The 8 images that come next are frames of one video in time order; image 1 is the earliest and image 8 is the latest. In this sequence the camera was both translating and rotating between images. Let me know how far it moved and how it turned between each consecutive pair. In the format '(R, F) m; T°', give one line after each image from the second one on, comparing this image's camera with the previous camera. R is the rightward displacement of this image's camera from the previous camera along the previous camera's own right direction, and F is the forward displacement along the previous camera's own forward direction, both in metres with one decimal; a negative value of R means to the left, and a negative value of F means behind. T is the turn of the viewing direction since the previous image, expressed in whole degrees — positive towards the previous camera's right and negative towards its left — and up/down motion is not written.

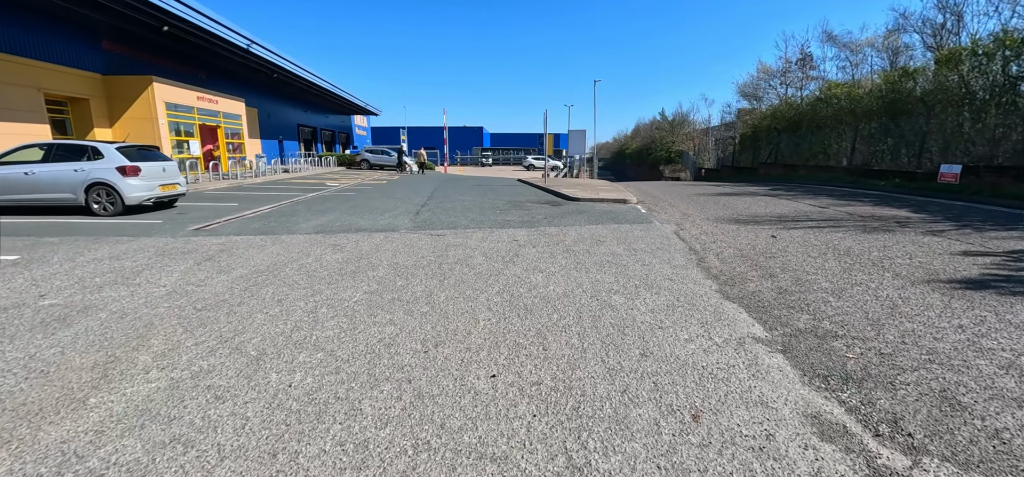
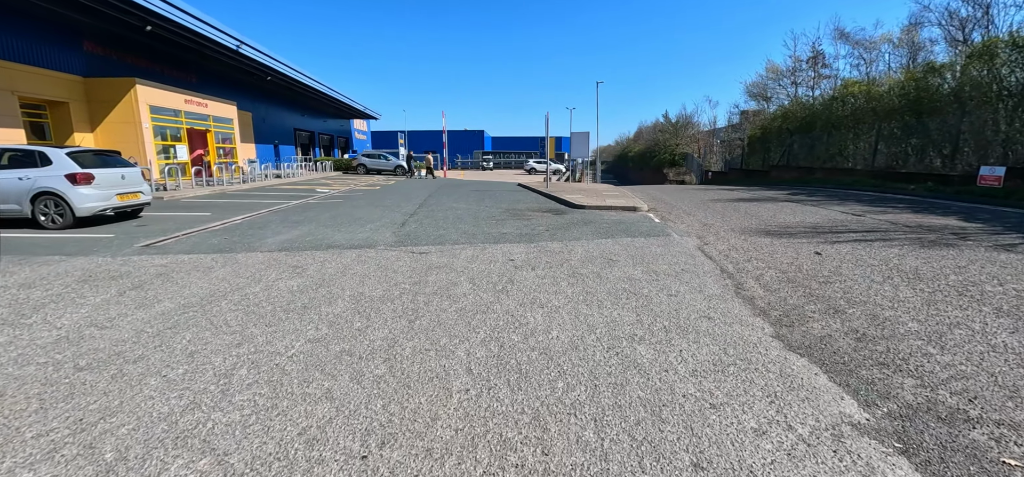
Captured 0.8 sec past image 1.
(+0.1, +1.2) m; 0°
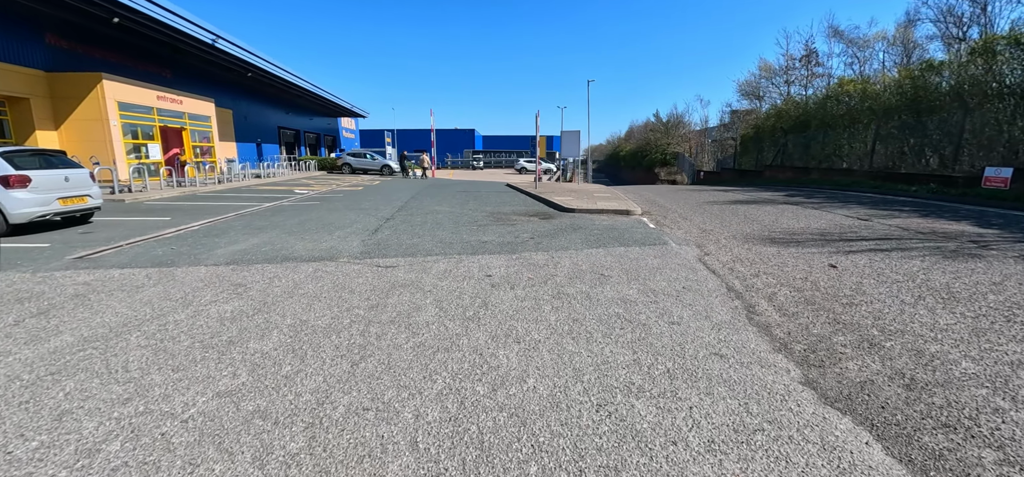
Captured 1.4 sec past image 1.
(+0.2, +0.8) m; +1°
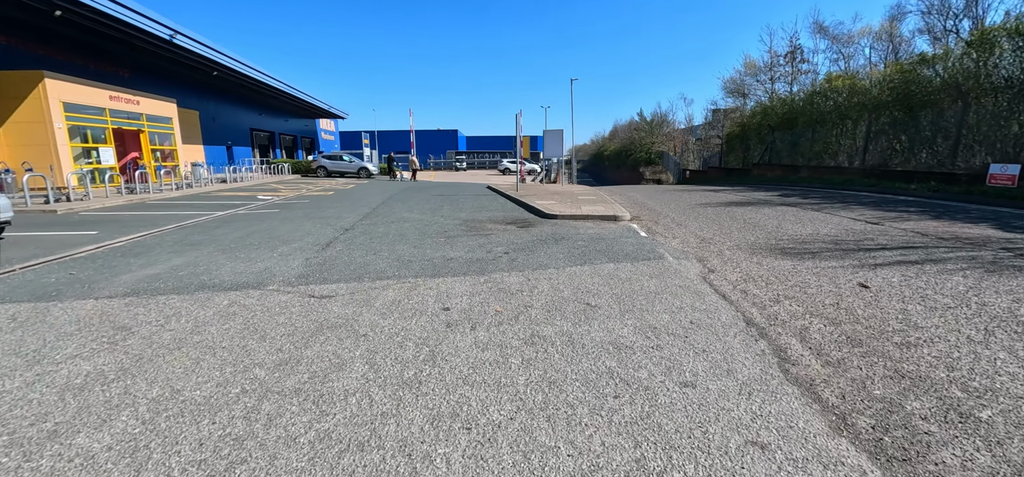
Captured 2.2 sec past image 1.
(+0.2, +1.1) m; +2°
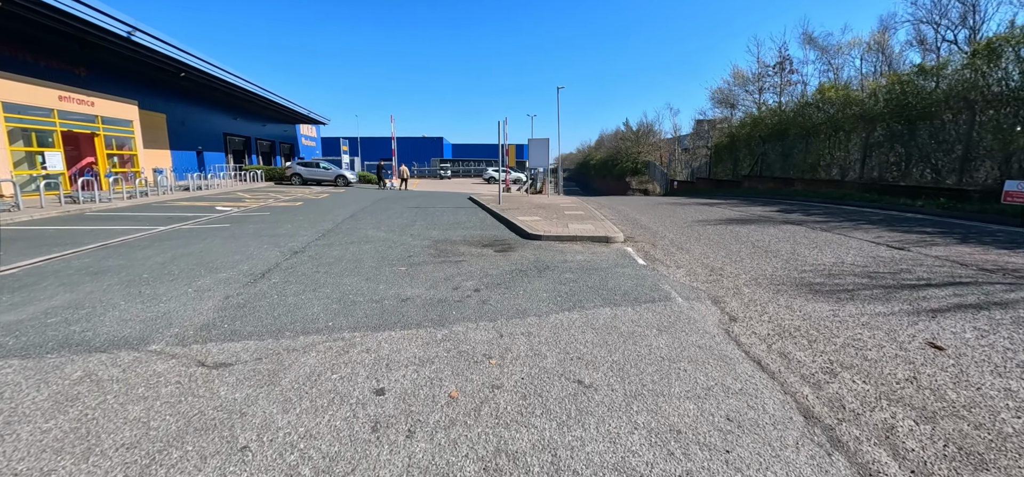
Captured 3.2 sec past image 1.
(+0.2, +1.2) m; +2°
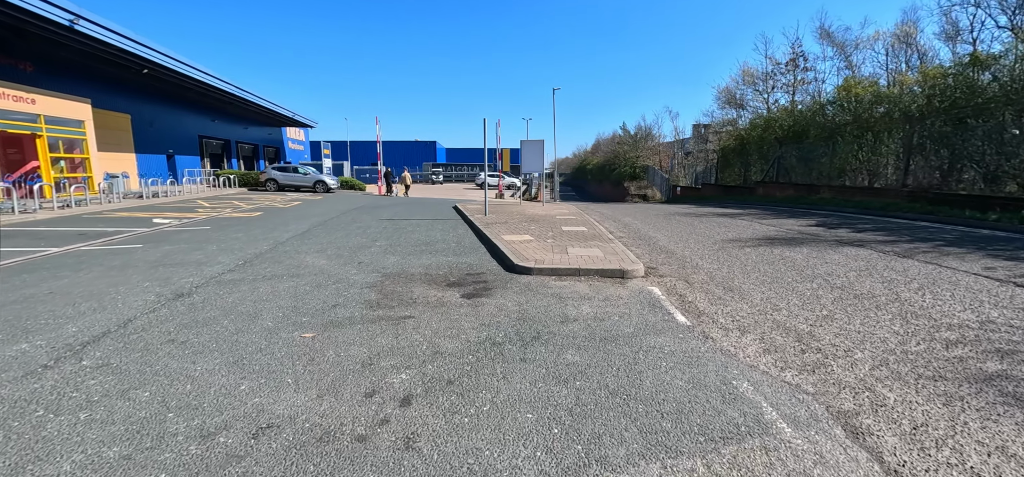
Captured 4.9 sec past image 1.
(+0.2, +2.2) m; 0°
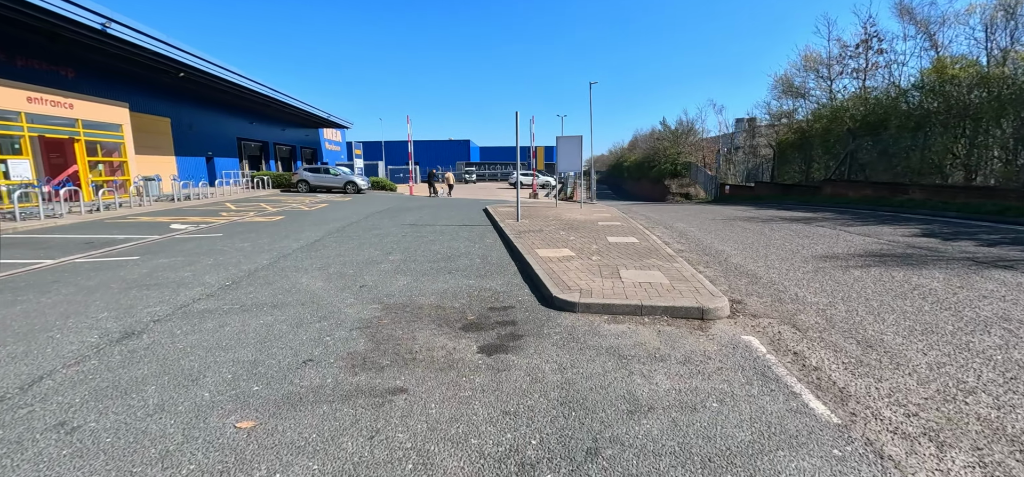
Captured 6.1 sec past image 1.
(0.0, +1.4) m; -4°
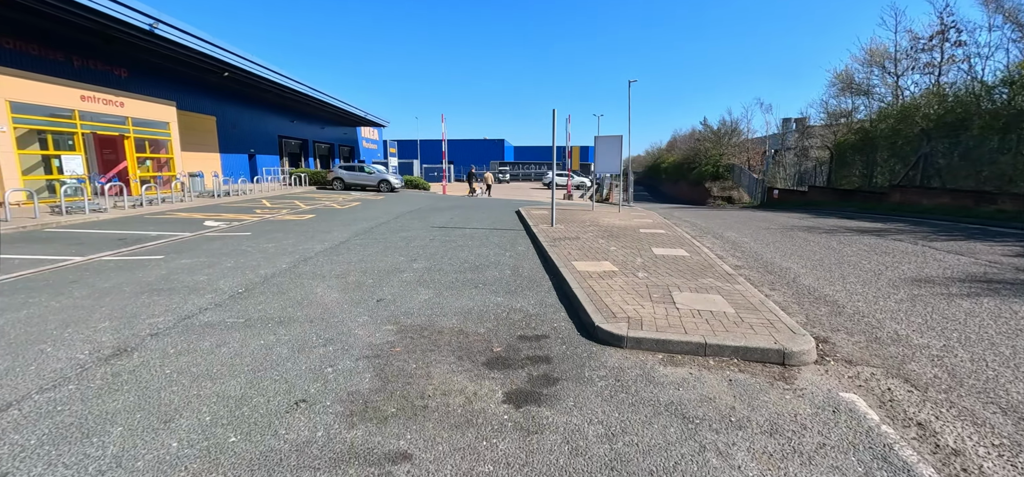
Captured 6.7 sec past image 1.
(0.0, +0.7) m; -4°
